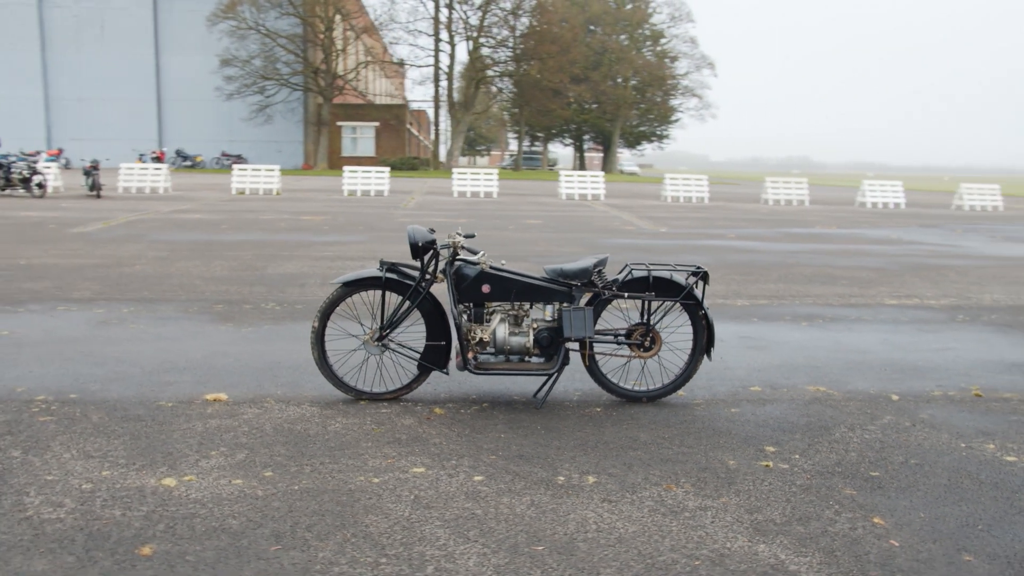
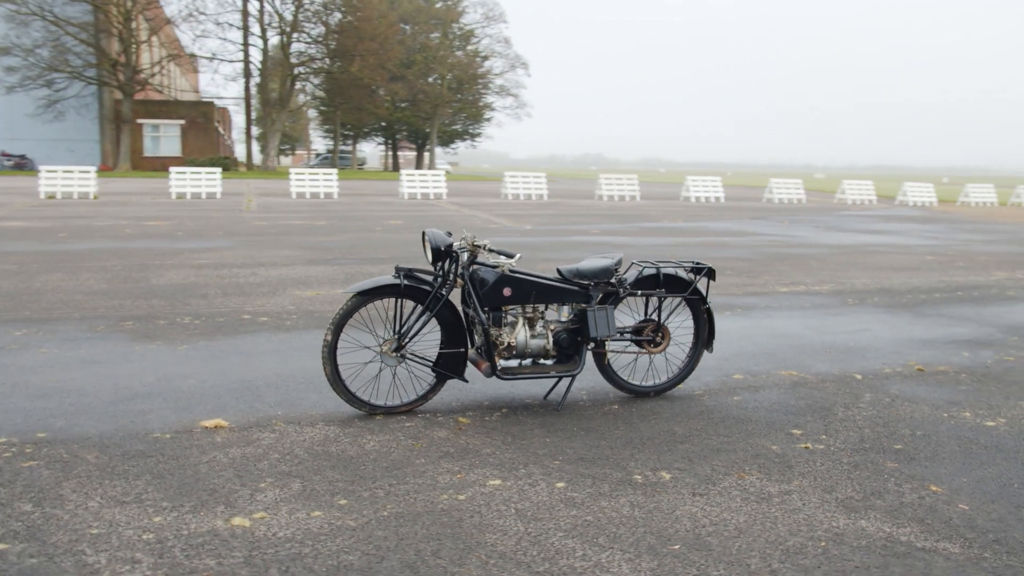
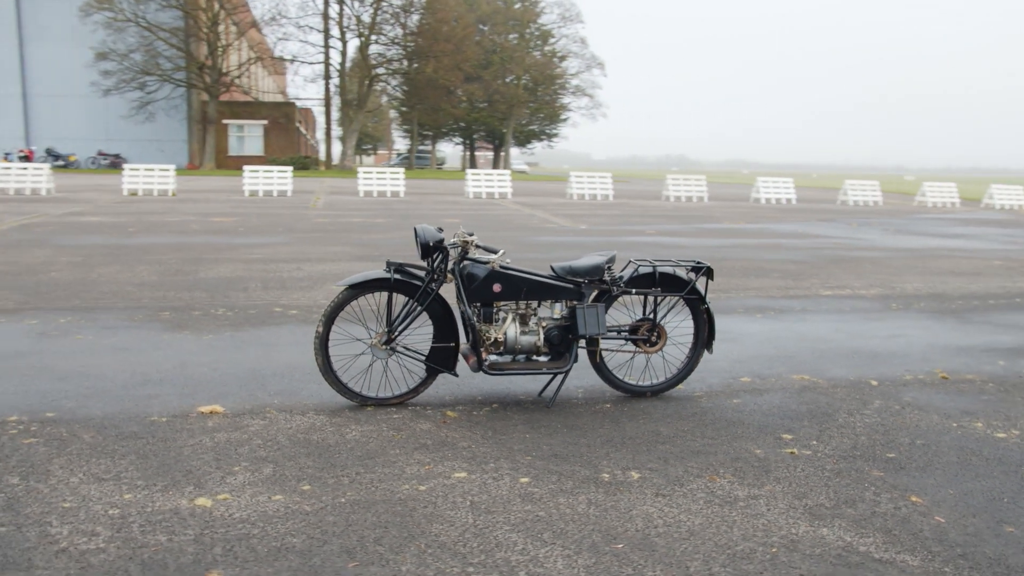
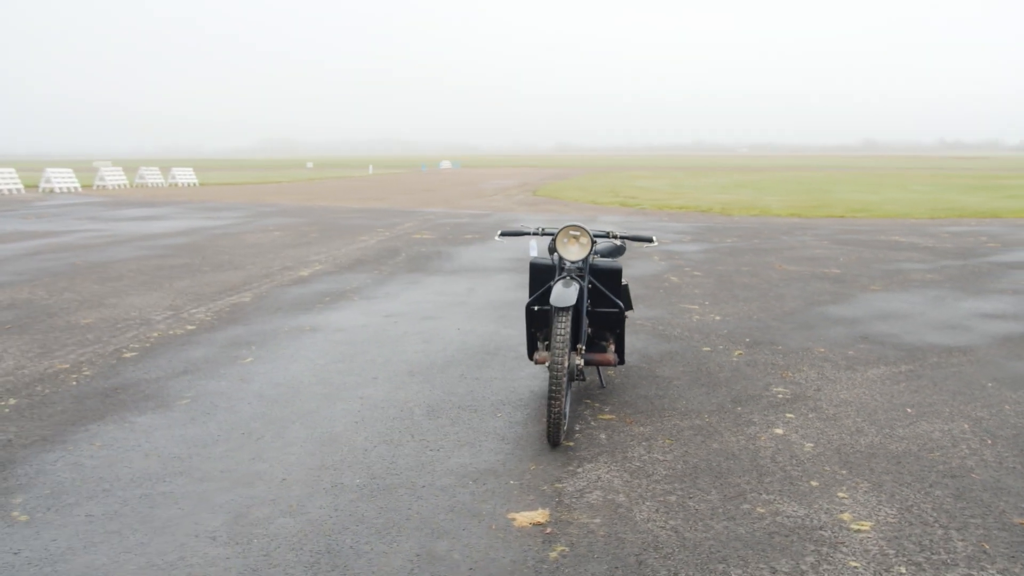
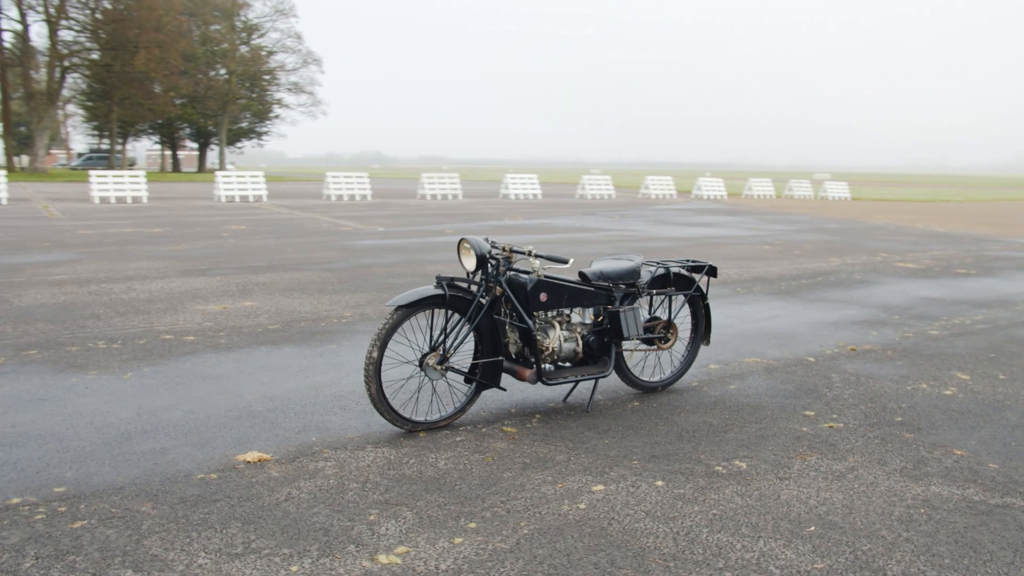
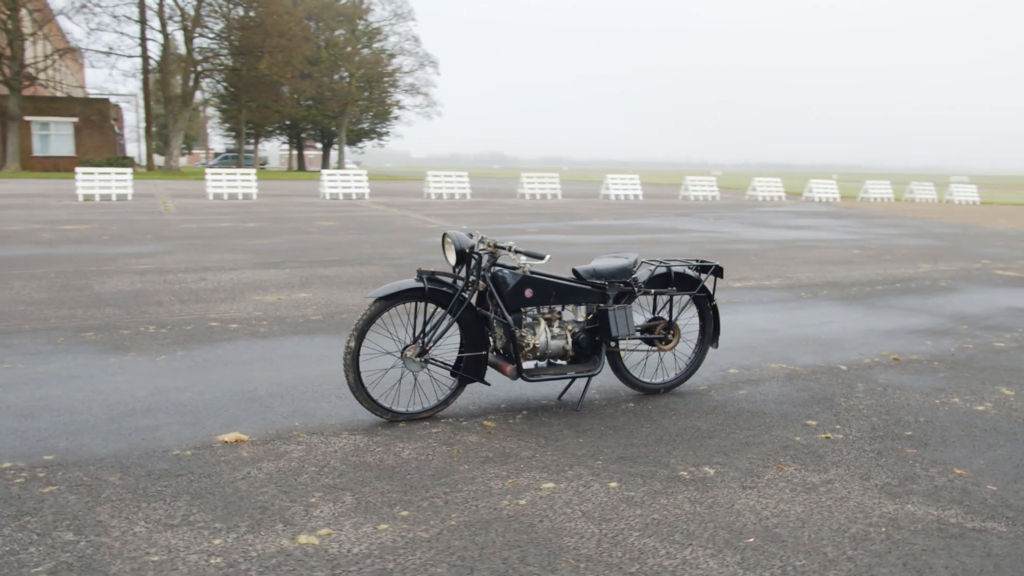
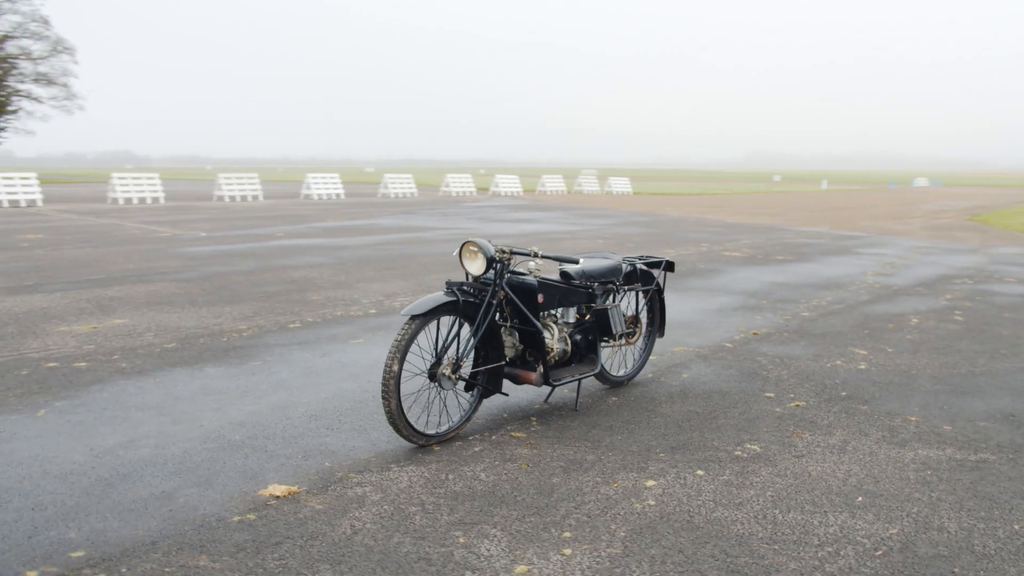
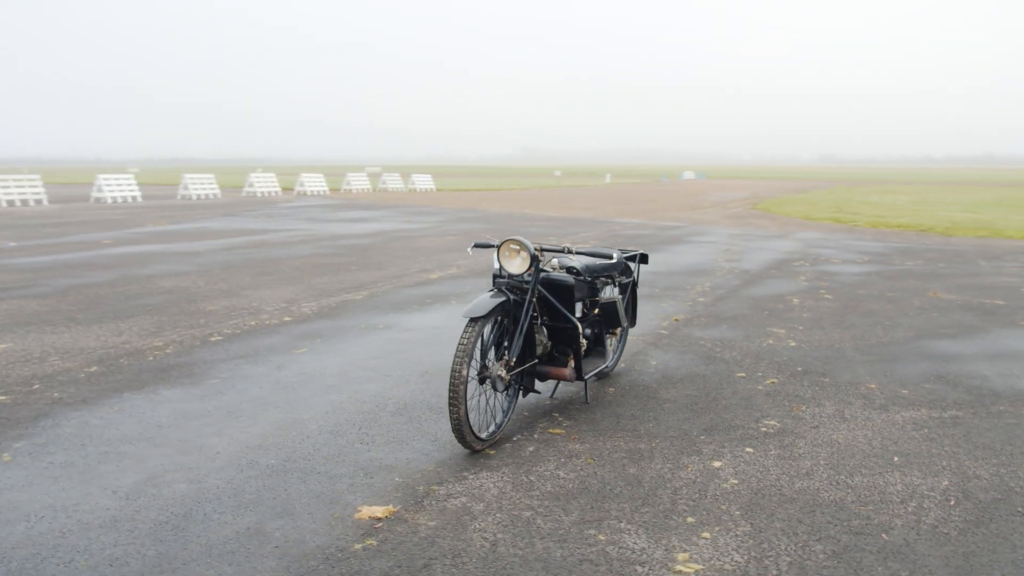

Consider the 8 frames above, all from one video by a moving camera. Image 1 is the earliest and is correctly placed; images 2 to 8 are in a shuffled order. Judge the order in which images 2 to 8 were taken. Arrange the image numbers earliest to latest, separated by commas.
3, 2, 6, 5, 7, 8, 4
